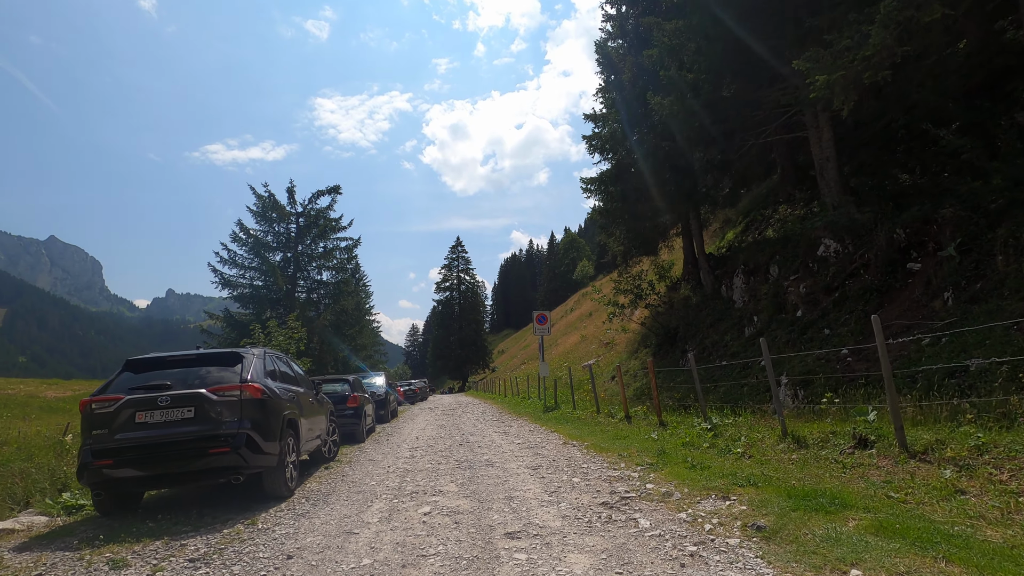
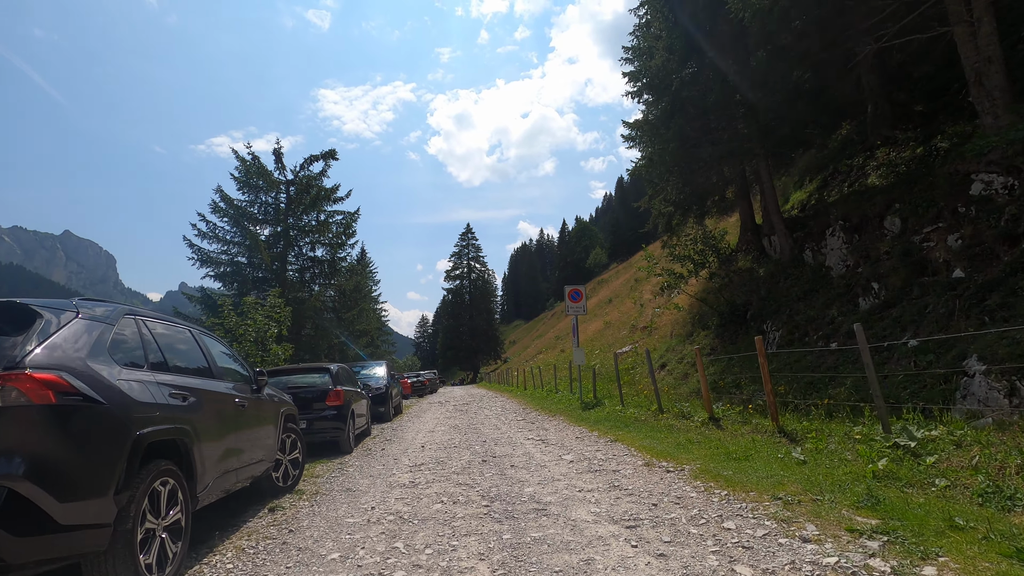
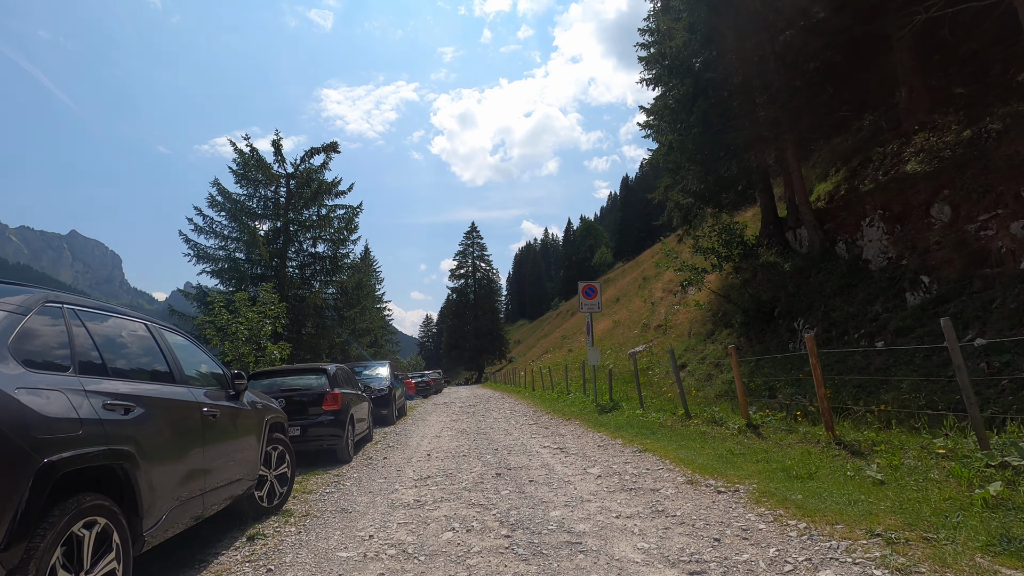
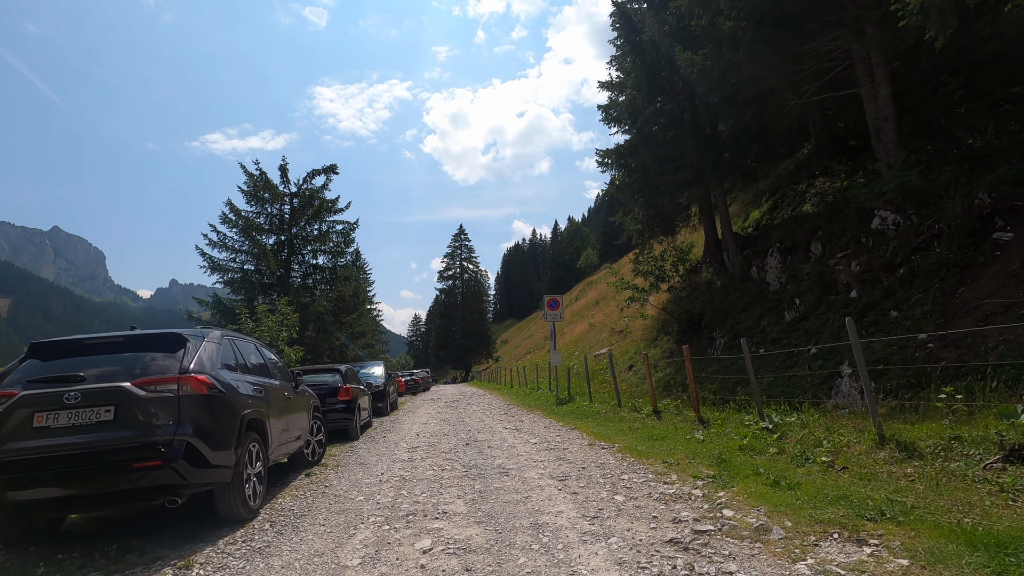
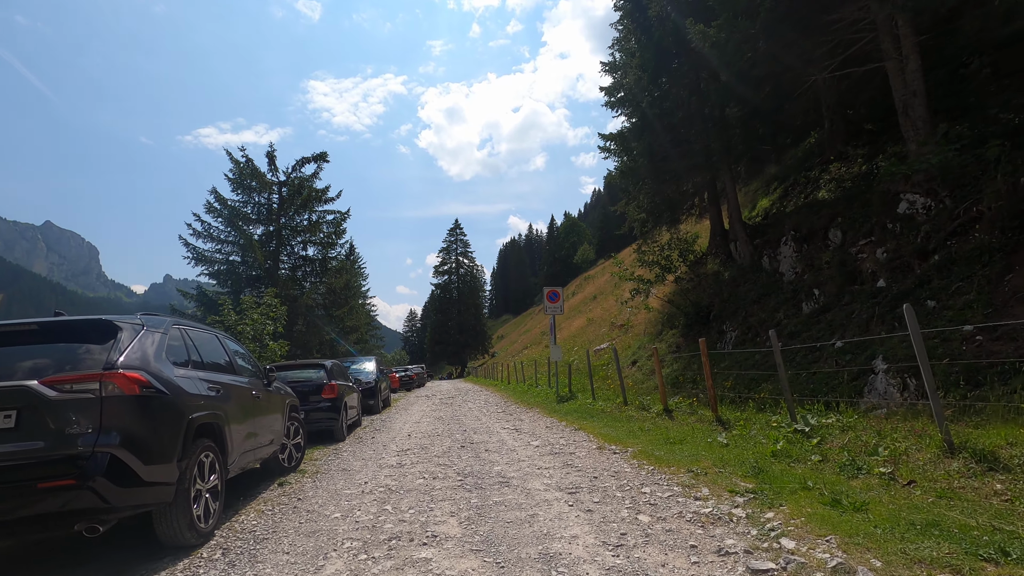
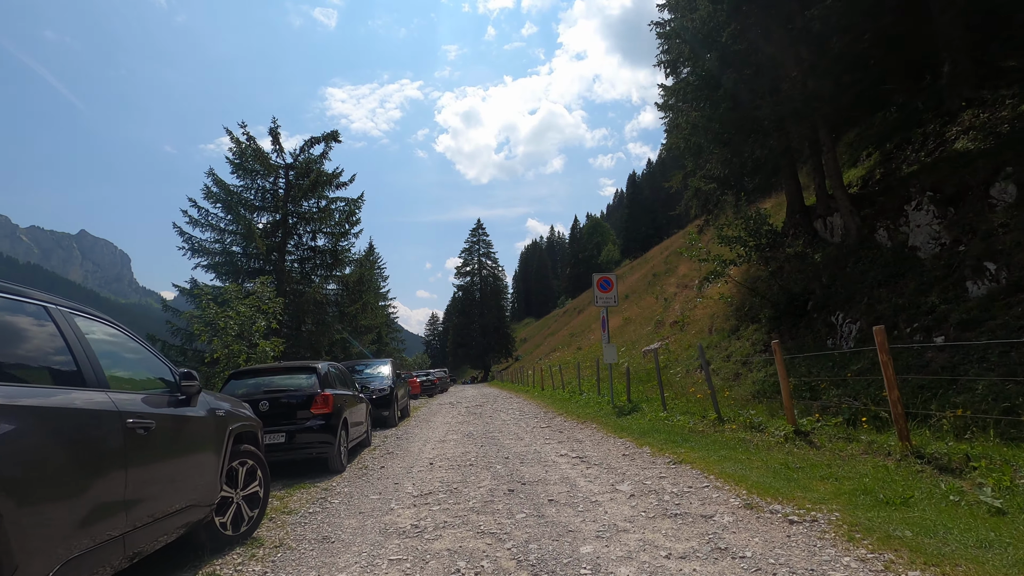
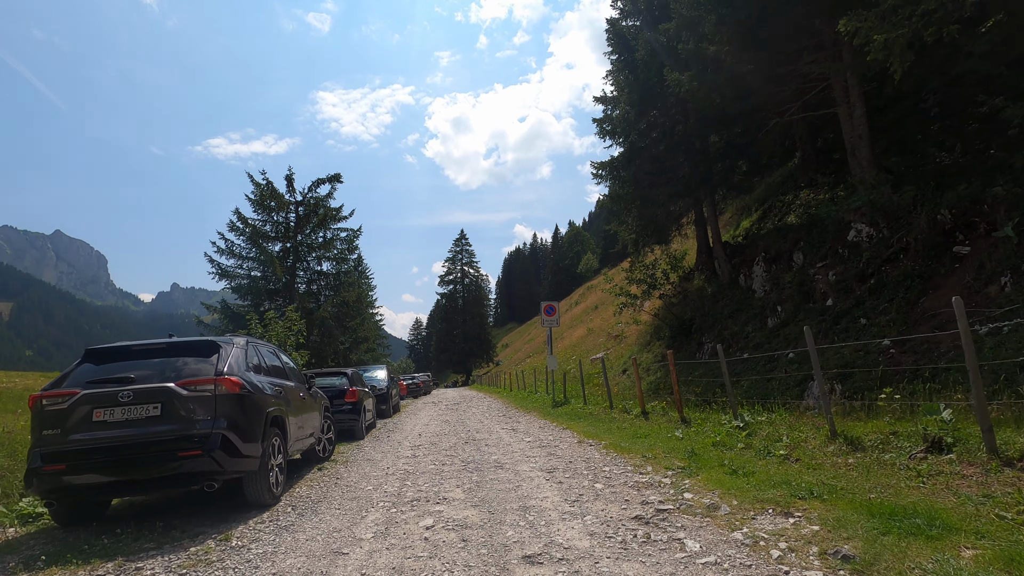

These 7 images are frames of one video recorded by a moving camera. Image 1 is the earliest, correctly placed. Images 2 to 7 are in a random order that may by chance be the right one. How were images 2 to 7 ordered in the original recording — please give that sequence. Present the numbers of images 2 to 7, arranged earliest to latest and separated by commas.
7, 4, 5, 2, 3, 6
